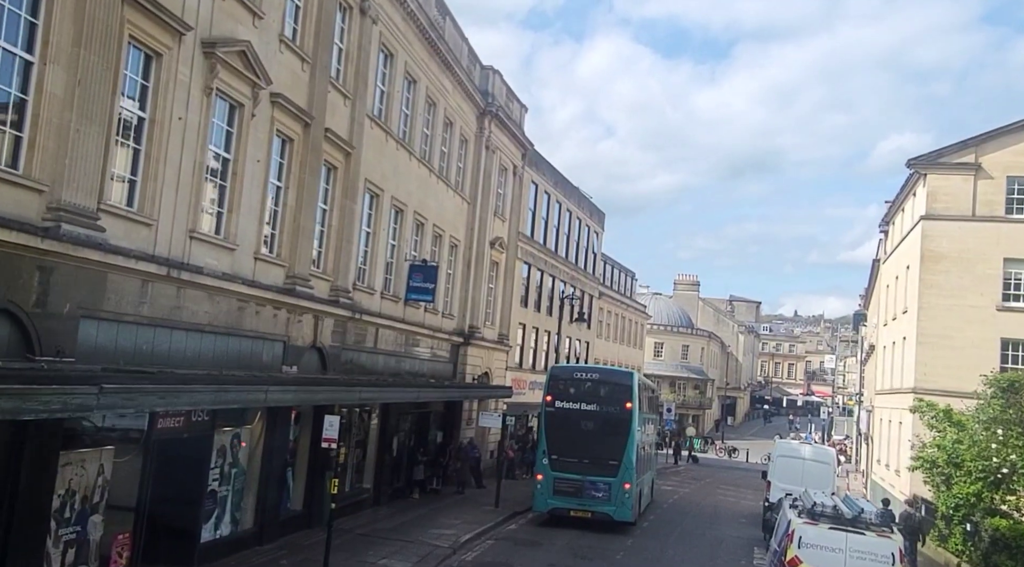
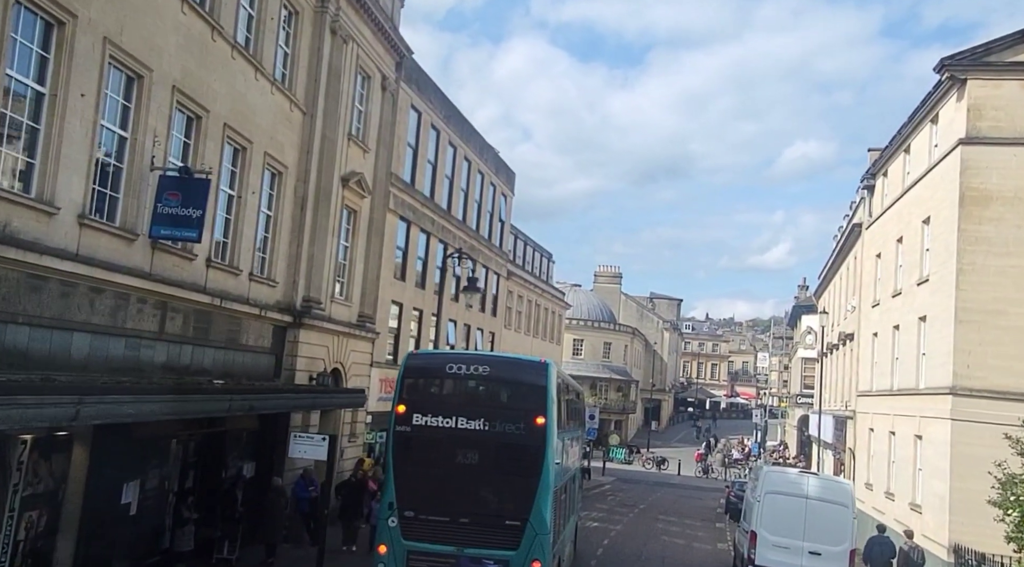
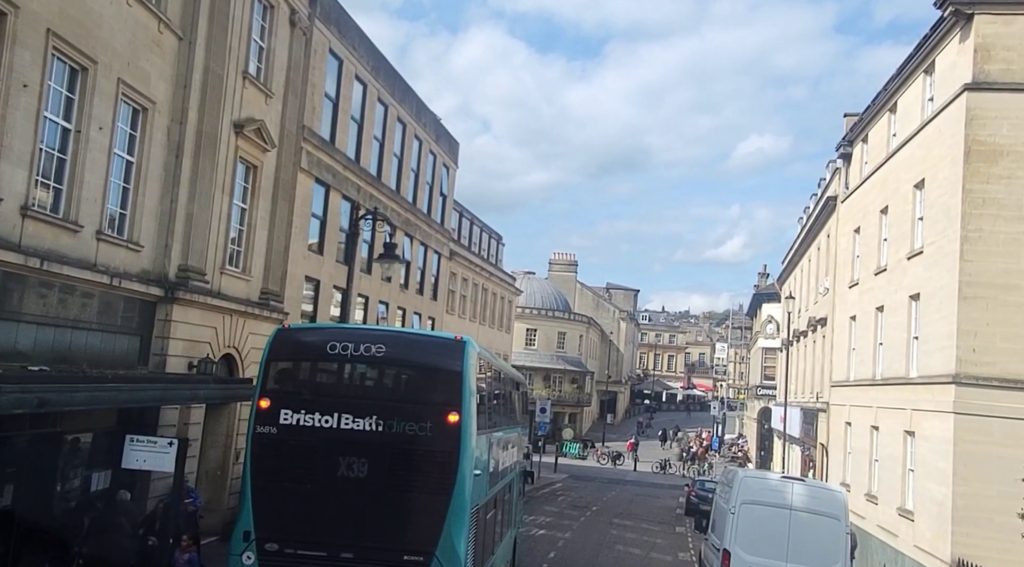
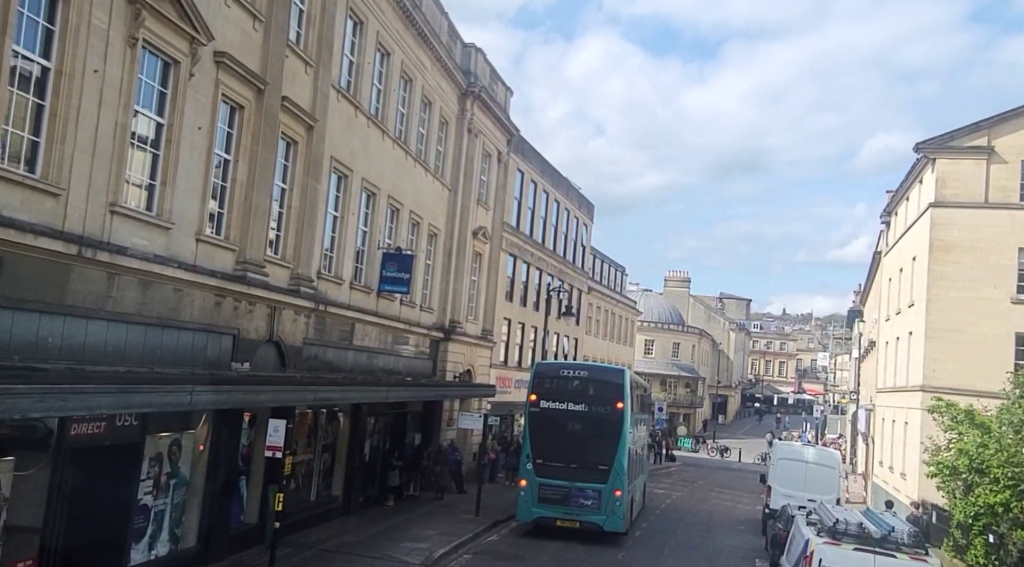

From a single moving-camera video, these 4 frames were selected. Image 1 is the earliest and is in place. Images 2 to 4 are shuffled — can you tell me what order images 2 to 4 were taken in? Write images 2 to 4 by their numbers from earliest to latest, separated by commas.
4, 2, 3
